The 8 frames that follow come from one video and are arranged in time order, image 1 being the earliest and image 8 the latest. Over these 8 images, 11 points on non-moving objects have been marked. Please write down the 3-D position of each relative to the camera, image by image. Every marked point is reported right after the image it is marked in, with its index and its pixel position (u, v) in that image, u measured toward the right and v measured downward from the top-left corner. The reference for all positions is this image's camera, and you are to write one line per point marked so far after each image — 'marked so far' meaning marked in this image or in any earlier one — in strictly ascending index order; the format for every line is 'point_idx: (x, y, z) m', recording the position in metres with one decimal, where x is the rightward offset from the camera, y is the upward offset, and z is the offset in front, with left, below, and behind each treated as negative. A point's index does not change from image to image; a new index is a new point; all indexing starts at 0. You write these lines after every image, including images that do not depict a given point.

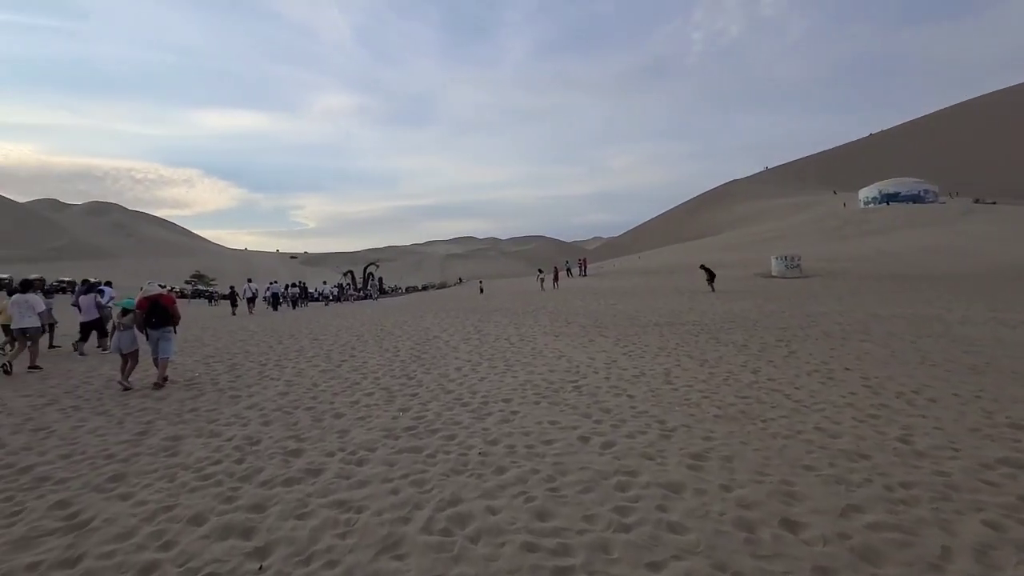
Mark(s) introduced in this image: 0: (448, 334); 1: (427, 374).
0: (-1.7, -1.2, +13.0) m
1: (-1.3, -1.3, +7.7) m
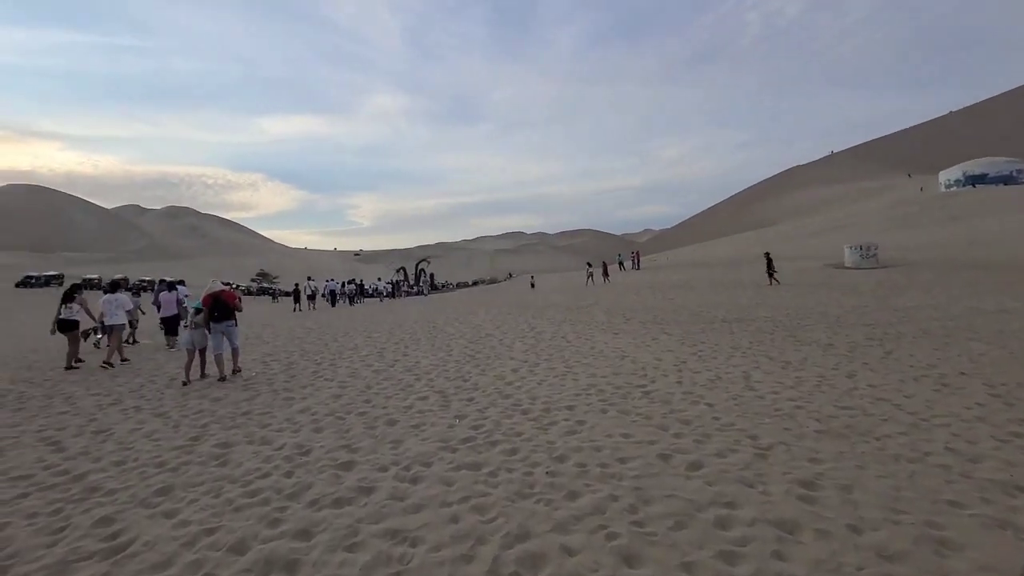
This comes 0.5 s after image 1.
0: (-0.3, -1.1, +12.6) m
1: (-0.4, -1.3, +7.3) m
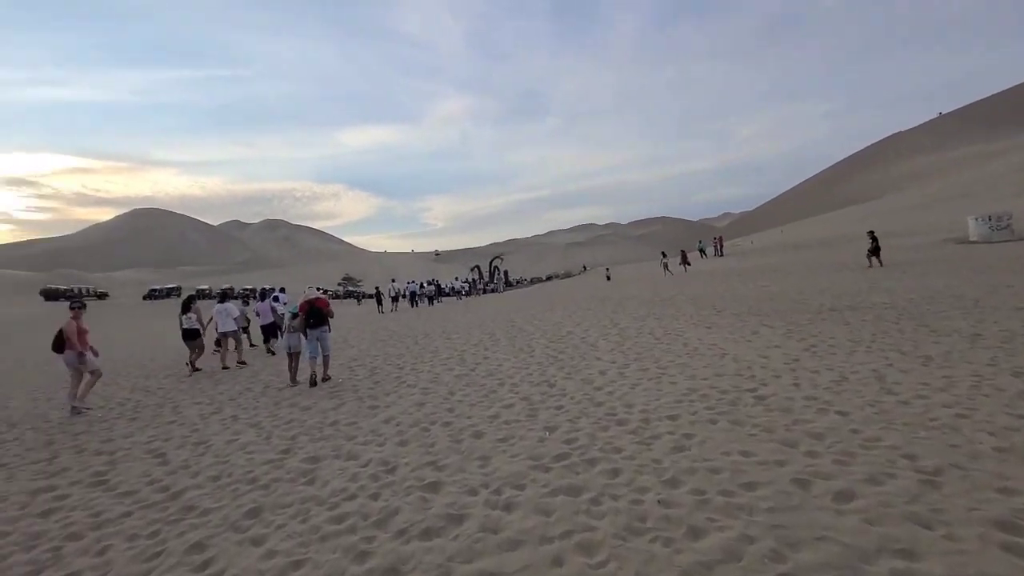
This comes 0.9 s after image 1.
0: (+1.7, -1.0, +12.0) m
1: (+0.8, -1.3, +6.8) m
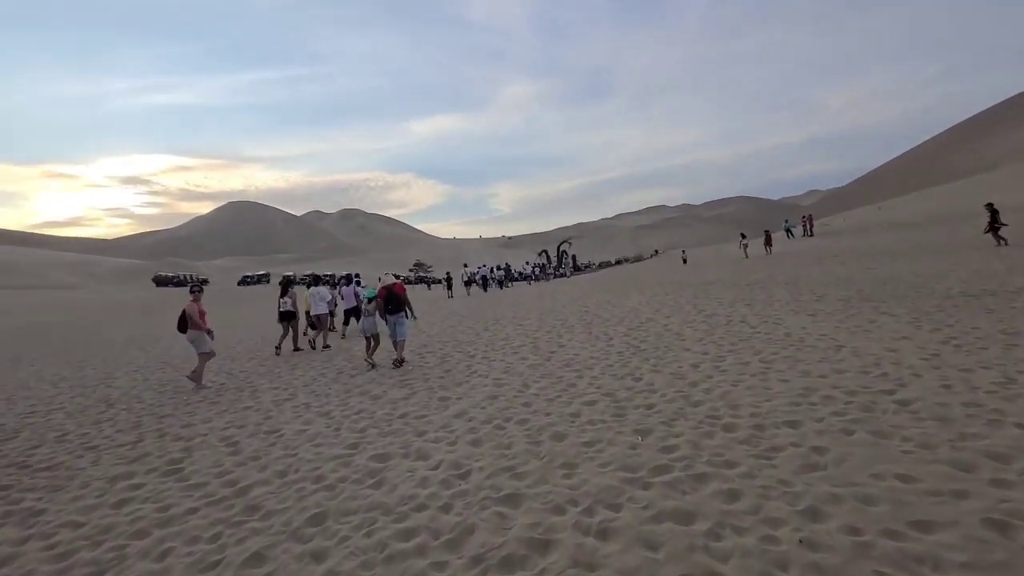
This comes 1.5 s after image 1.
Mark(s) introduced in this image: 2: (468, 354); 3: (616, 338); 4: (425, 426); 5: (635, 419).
0: (+3.4, -0.6, +11.1) m
1: (+1.8, -1.1, +6.1) m
2: (-0.8, -1.2, +8.6) m
3: (+1.9, -0.9, +8.9) m
4: (-0.9, -1.4, +5.0) m
5: (+1.1, -1.2, +4.6) m
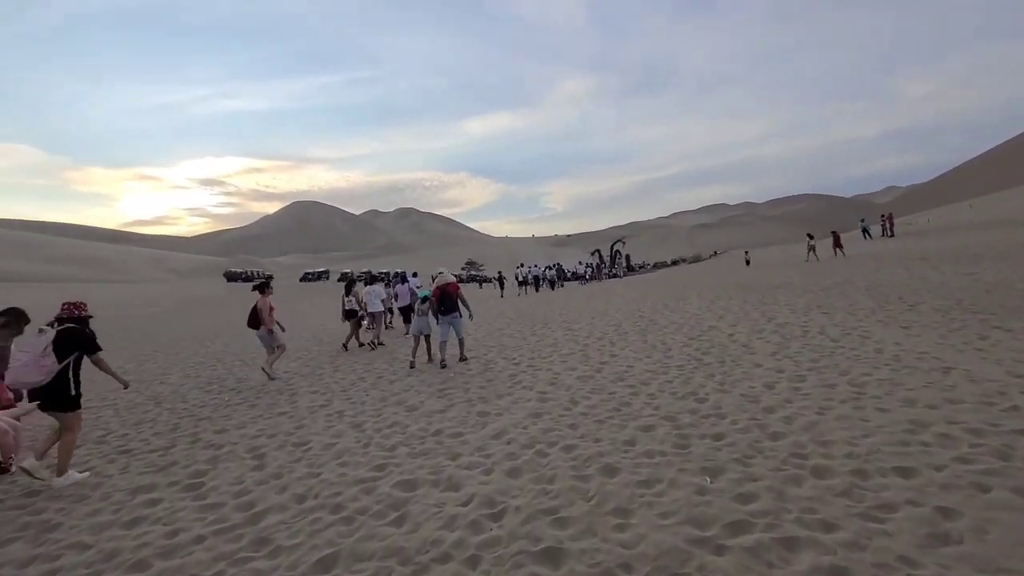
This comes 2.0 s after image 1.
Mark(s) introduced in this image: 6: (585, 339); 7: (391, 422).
0: (+4.4, -0.7, +10.2) m
1: (+2.3, -1.1, +5.3) m
2: (0.0, -1.2, +8.1) m
3: (+2.7, -1.0, +8.1) m
4: (-0.5, -1.4, +4.5) m
5: (+1.5, -1.3, +3.9) m
6: (+1.4, -1.0, +9.7) m
7: (-1.3, -1.5, +5.4) m
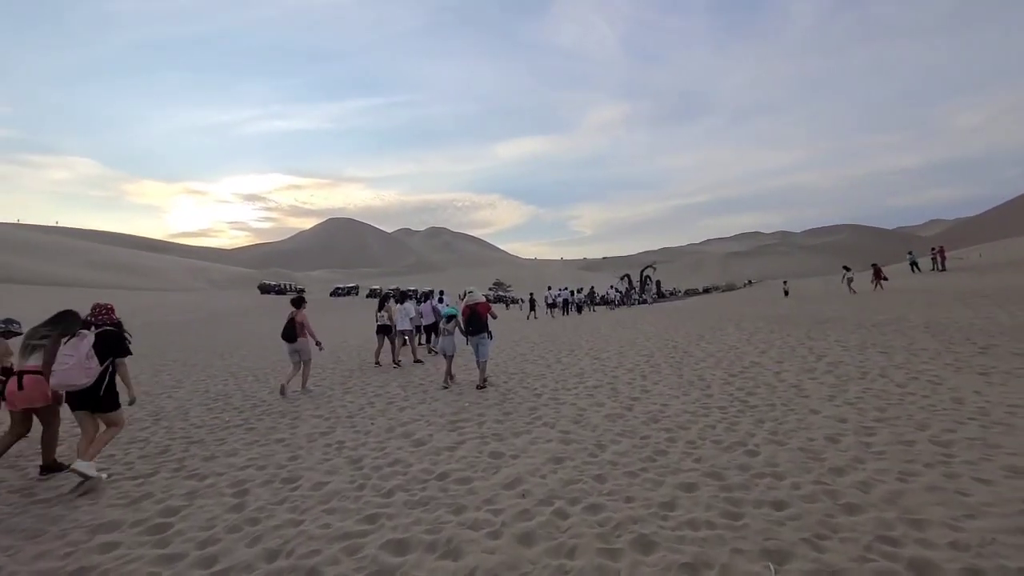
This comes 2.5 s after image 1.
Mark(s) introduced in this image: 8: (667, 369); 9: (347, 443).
0: (+4.9, -1.3, +9.3) m
1: (+2.5, -1.5, +4.6) m
2: (+0.3, -1.6, +7.4) m
3: (+3.0, -1.4, +7.3) m
4: (-0.4, -1.6, +3.8) m
5: (+1.6, -1.5, +3.1) m
6: (+1.8, -1.5, +8.9) m
7: (-1.2, -1.7, +4.8) m
8: (+2.7, -1.4, +8.8) m
9: (-1.8, -1.7, +5.4) m
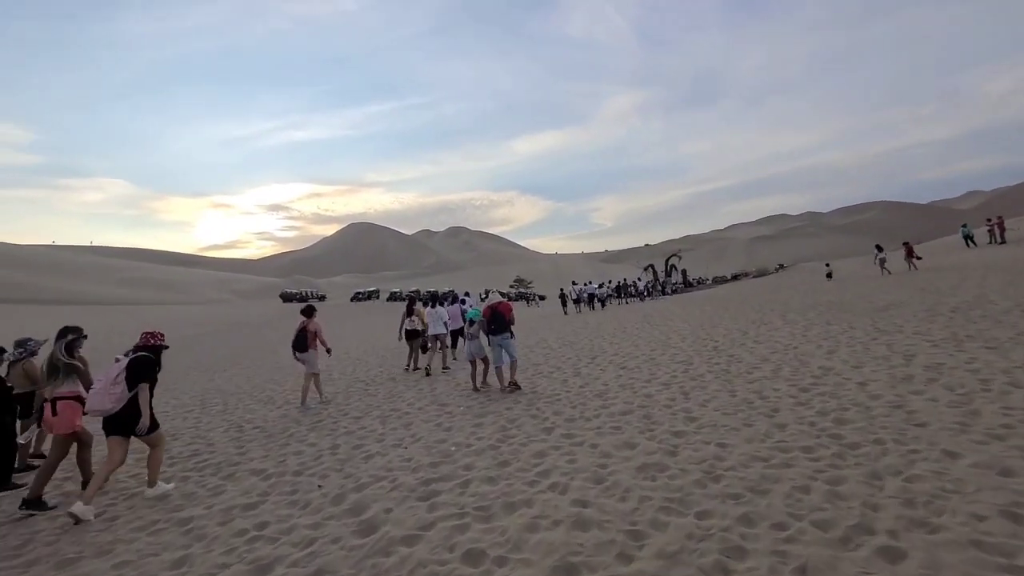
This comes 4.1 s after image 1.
0: (+4.9, -1.1, +7.3) m
1: (+2.3, -1.4, +2.7) m
2: (+0.4, -1.6, +5.7) m
3: (+3.0, -1.3, +5.5) m
4: (-0.5, -1.7, +2.1) m
5: (+1.4, -1.5, +1.4) m
6: (+1.9, -1.4, +7.1) m
7: (-1.2, -1.8, +3.2) m
8: (+2.8, -1.3, +6.9) m
9: (-1.8, -1.8, +3.7) m
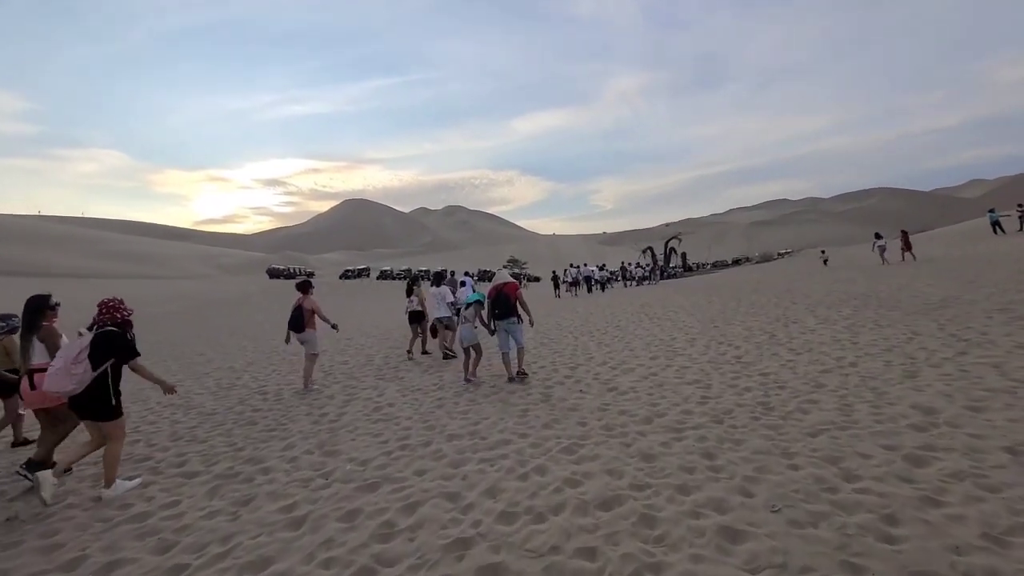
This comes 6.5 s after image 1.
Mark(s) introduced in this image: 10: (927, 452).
0: (+4.2, -1.1, +4.7) m
1: (+1.7, -1.5, +0.1) m
2: (-0.4, -1.5, +3.1) m
3: (+2.3, -1.3, +2.8) m
4: (-1.2, -1.8, -0.5) m
5: (+0.7, -1.6, -1.3) m
6: (+1.2, -1.3, +4.5) m
7: (-1.9, -1.8, +0.5) m
8: (+2.1, -1.3, +4.3) m
9: (-2.5, -1.8, +1.1) m
10: (+3.2, -1.2, +3.8) m
